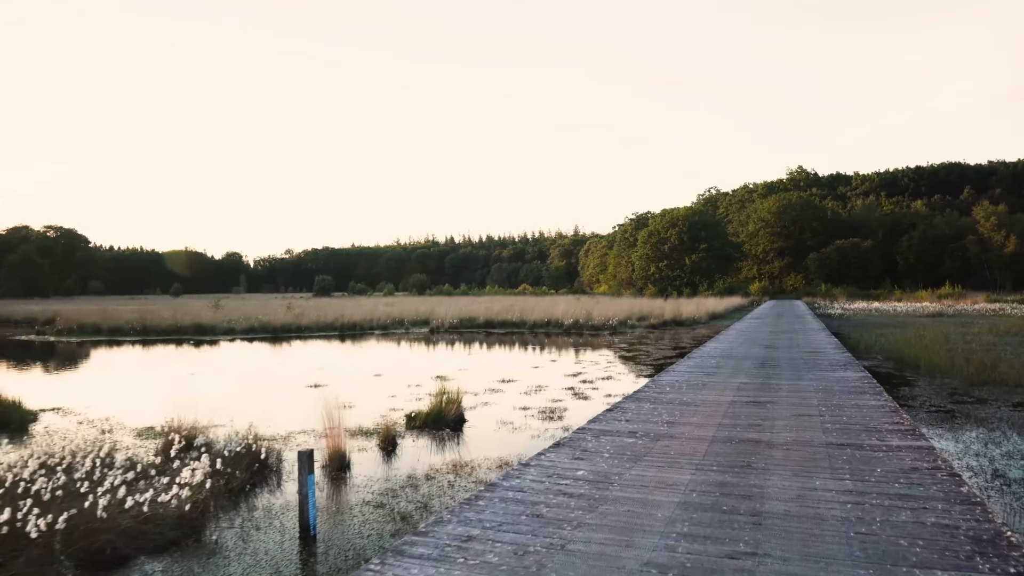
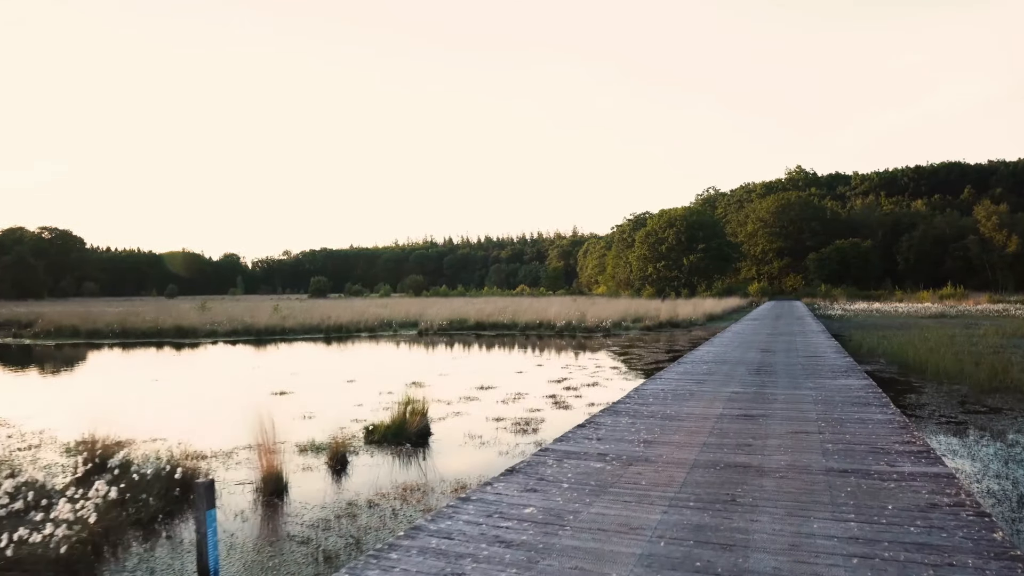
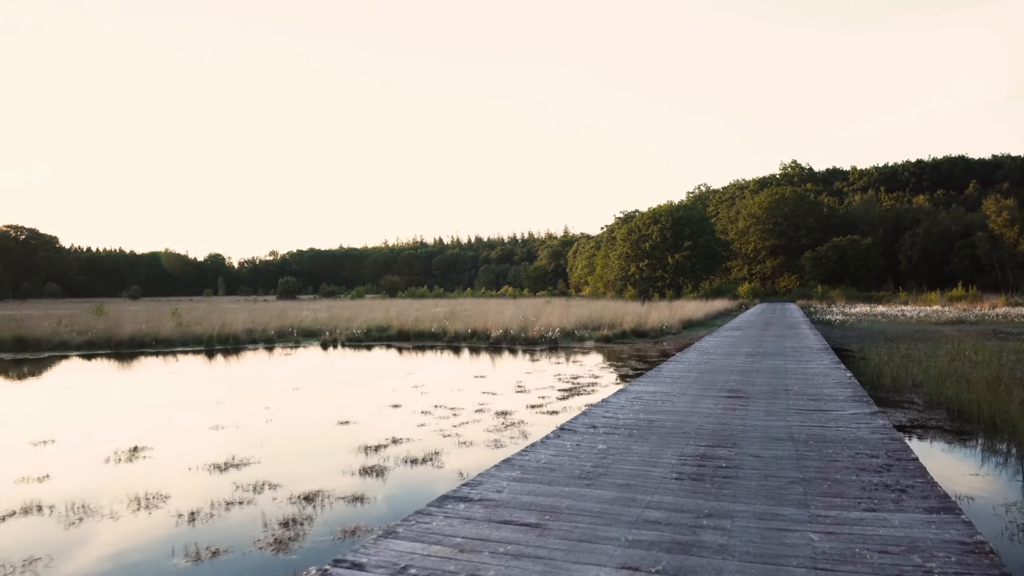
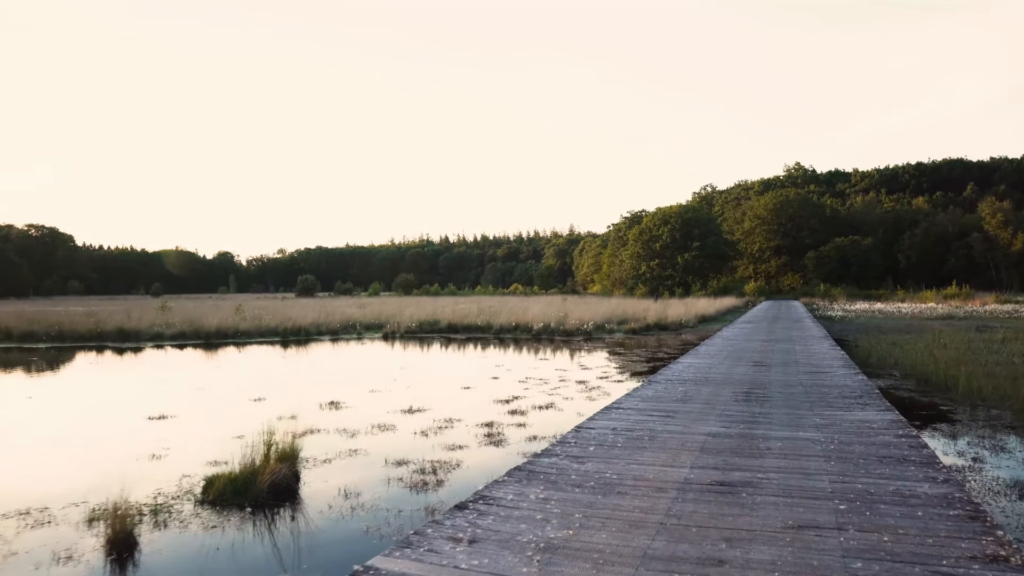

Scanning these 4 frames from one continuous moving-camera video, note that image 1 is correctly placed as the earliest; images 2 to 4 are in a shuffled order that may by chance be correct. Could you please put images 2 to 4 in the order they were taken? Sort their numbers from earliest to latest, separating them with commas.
2, 4, 3
